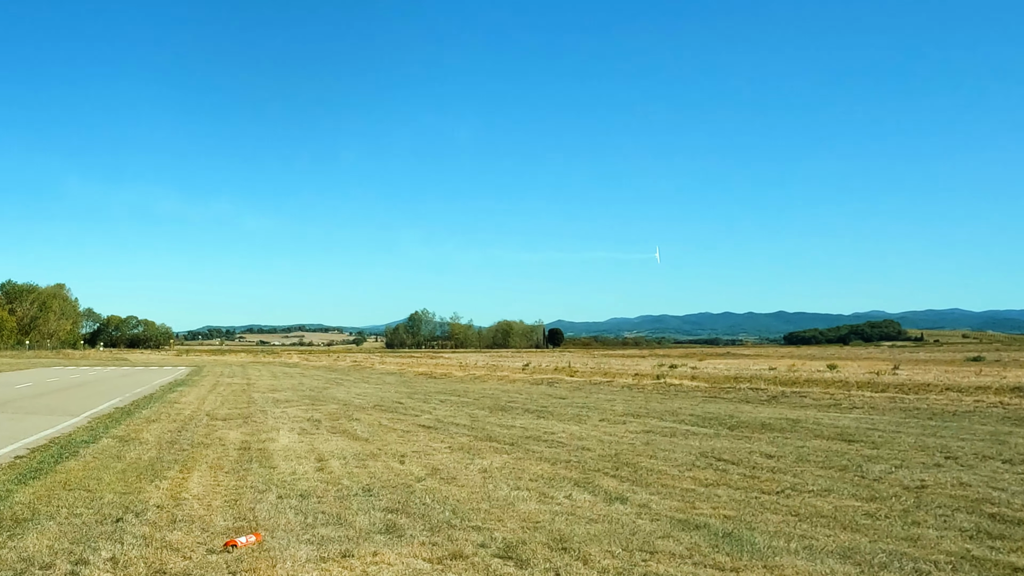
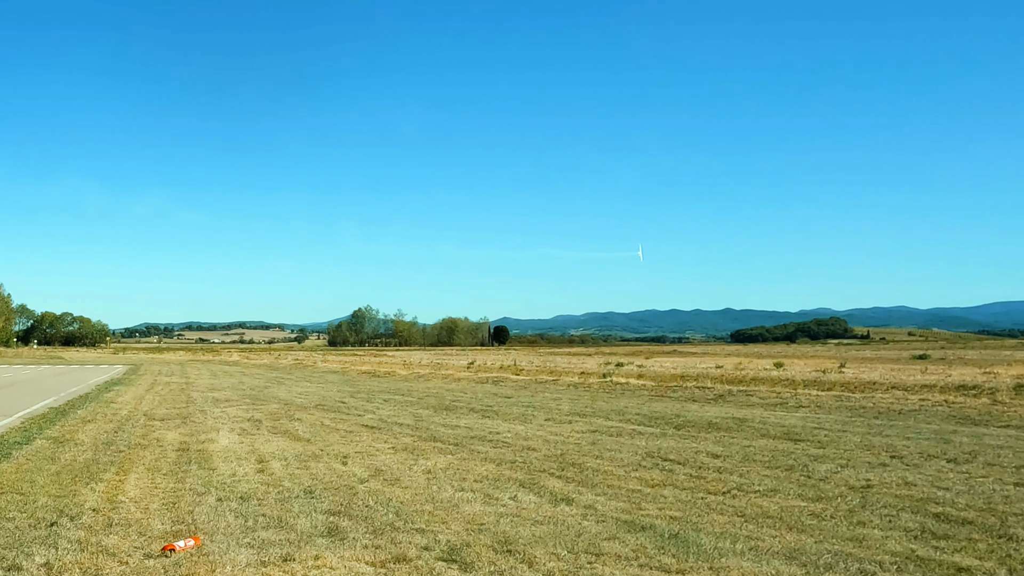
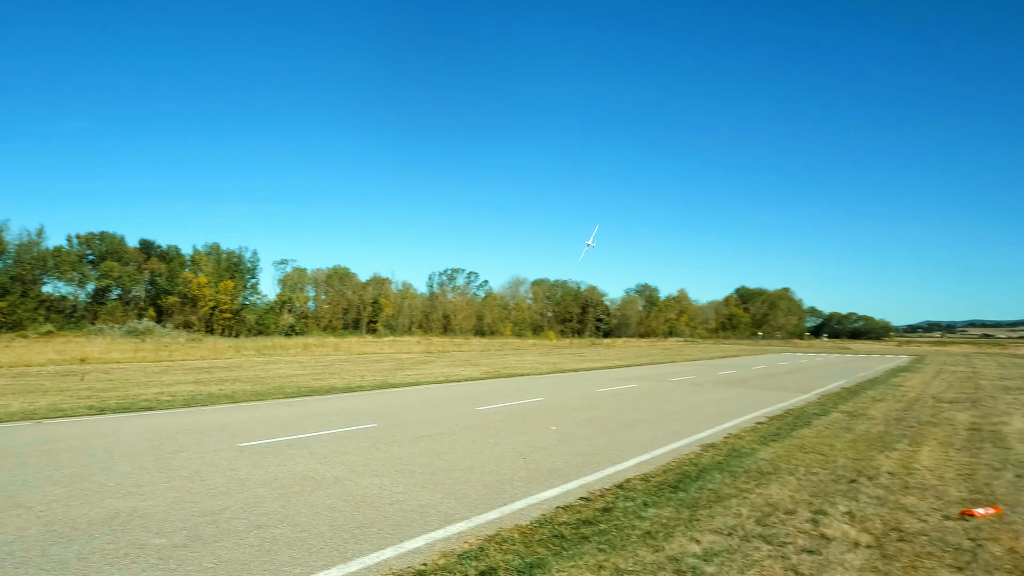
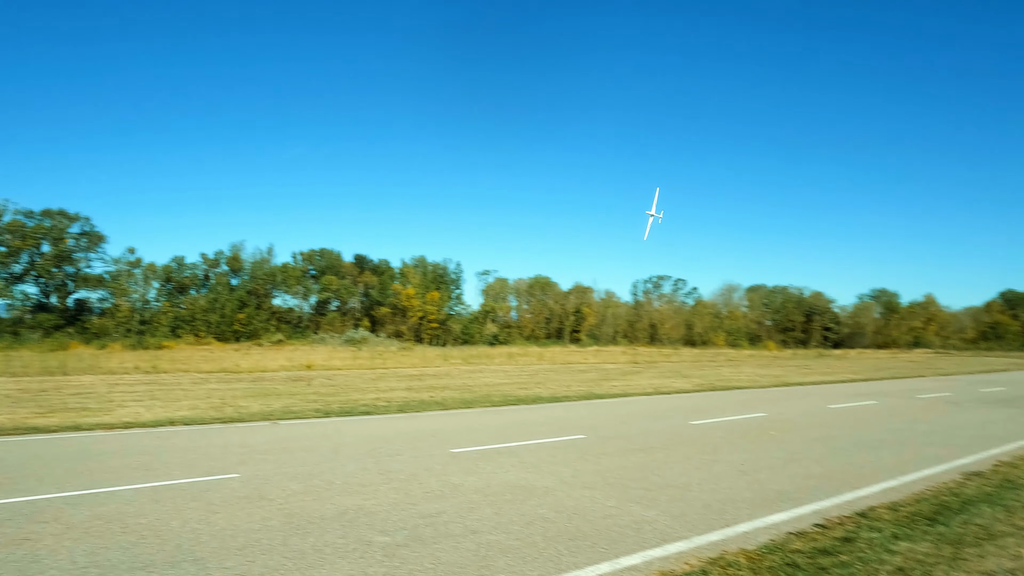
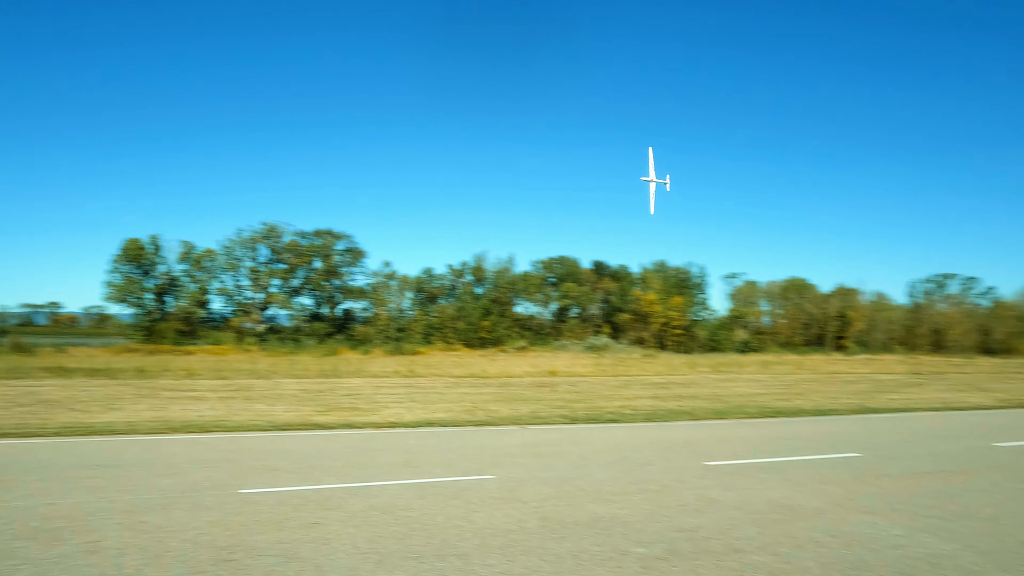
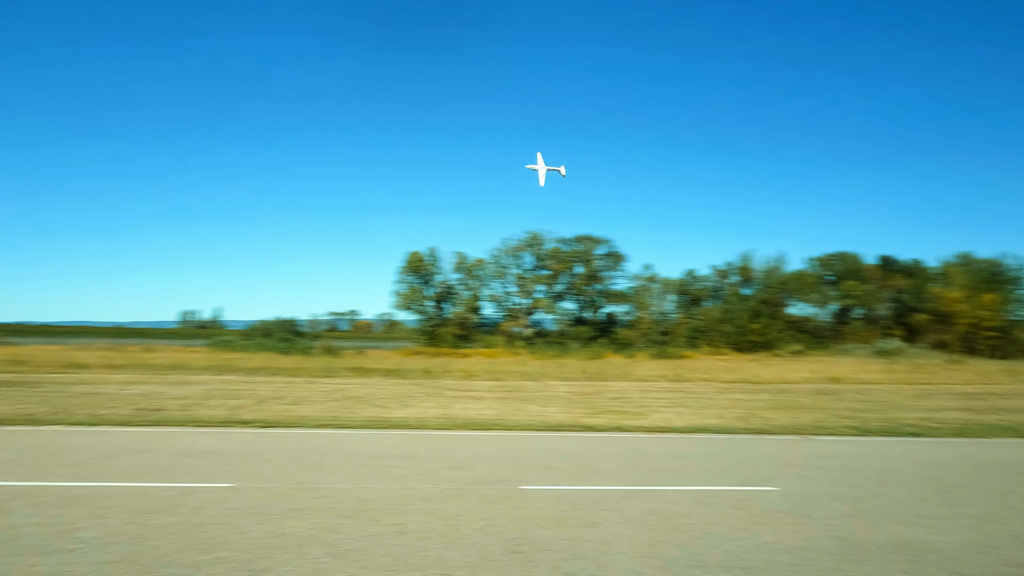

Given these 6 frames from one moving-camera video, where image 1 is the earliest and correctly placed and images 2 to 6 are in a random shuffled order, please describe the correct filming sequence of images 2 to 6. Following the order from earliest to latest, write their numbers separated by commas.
2, 3, 4, 5, 6
